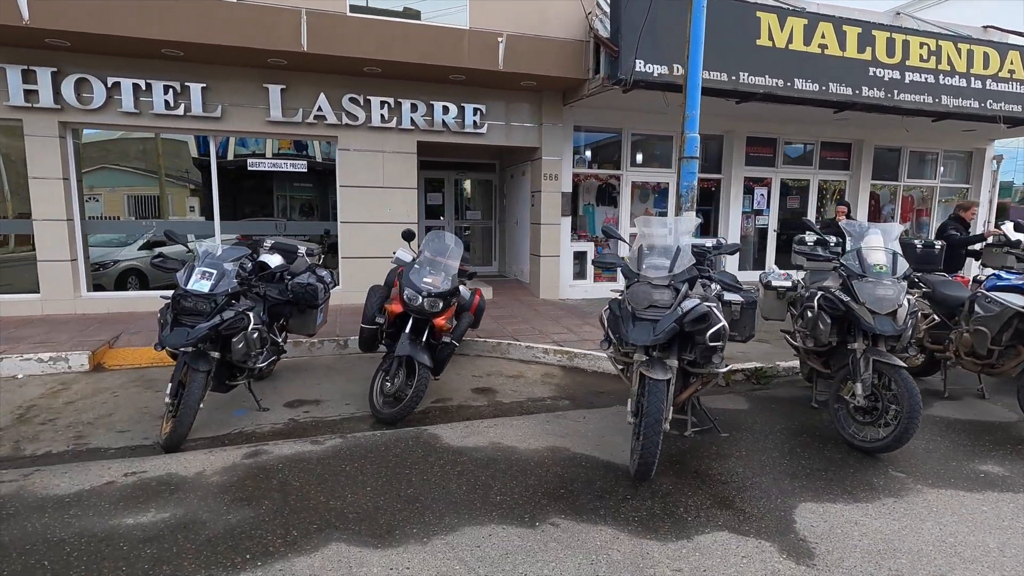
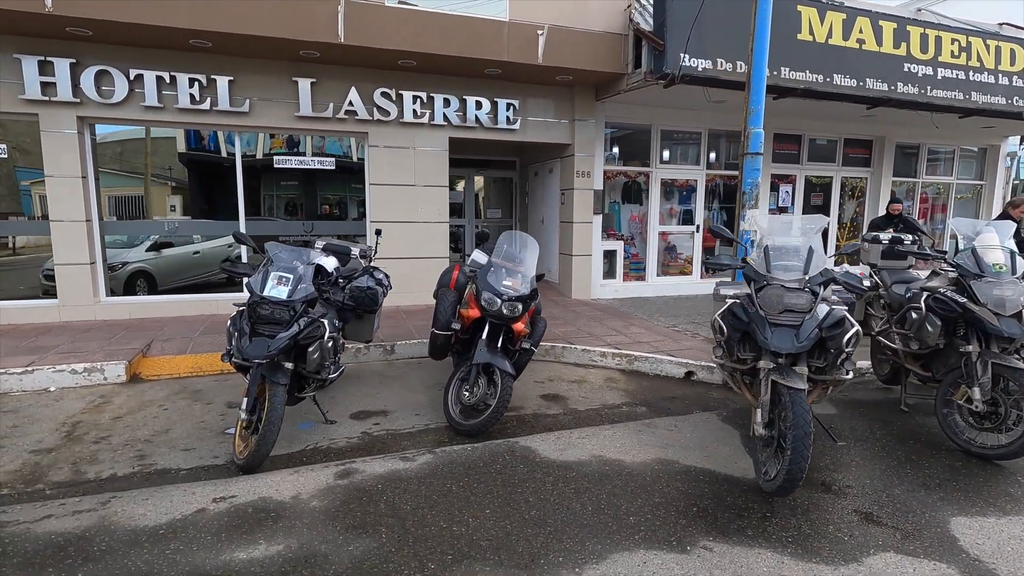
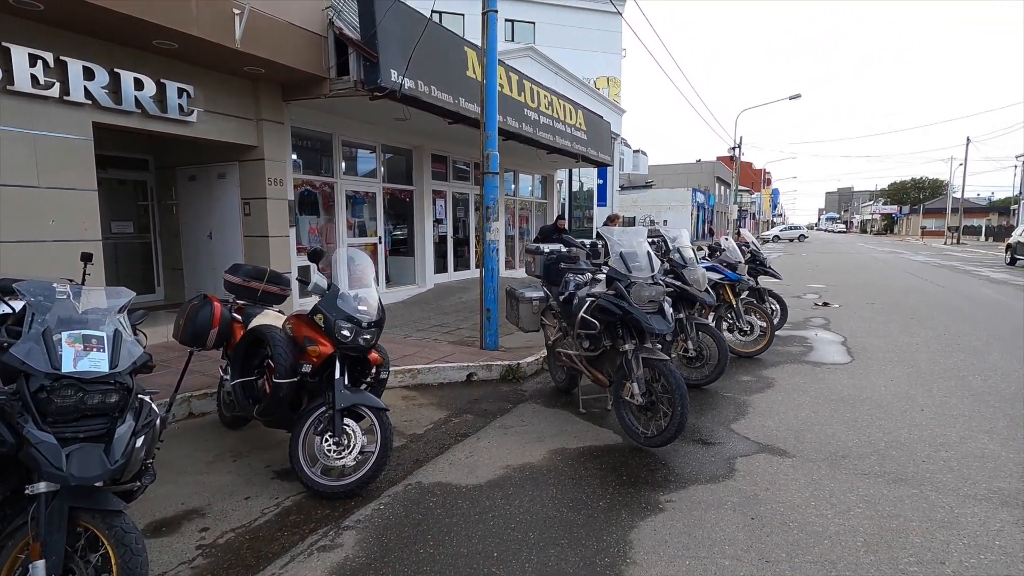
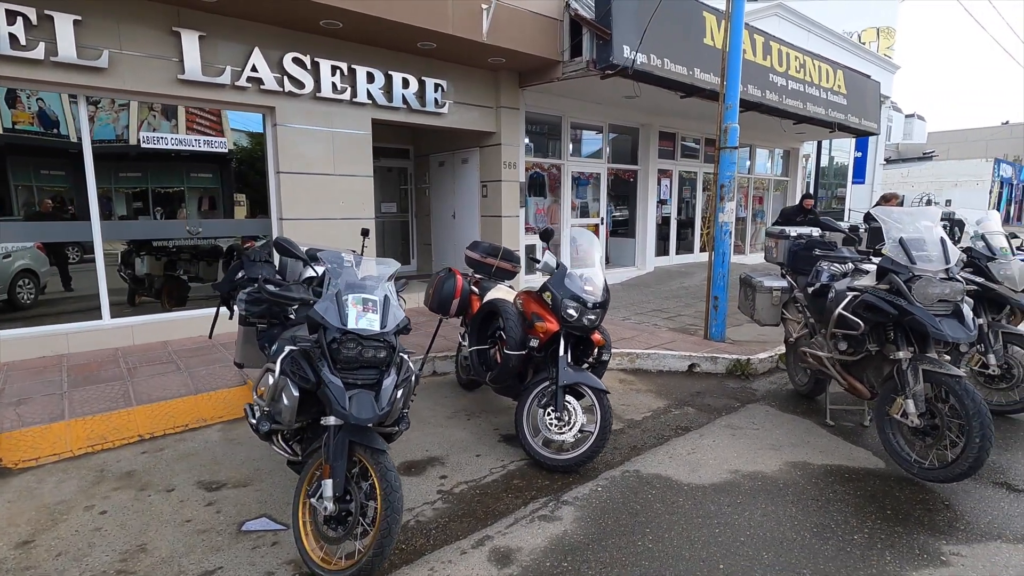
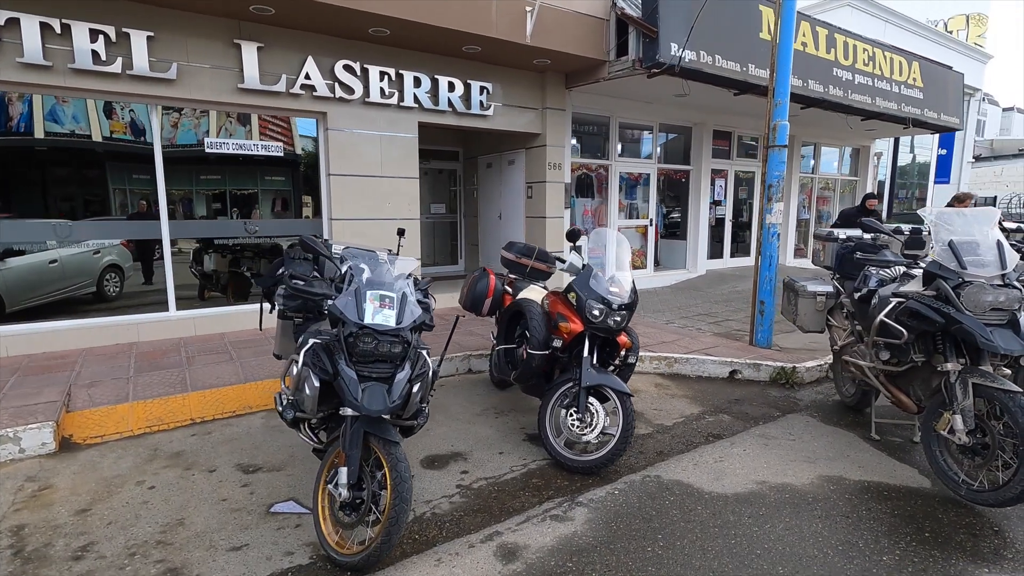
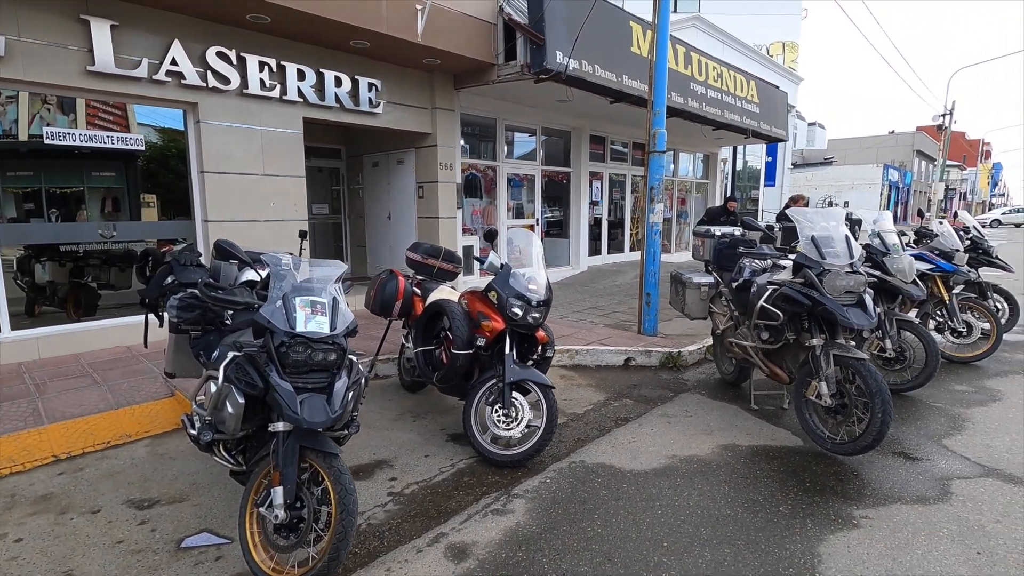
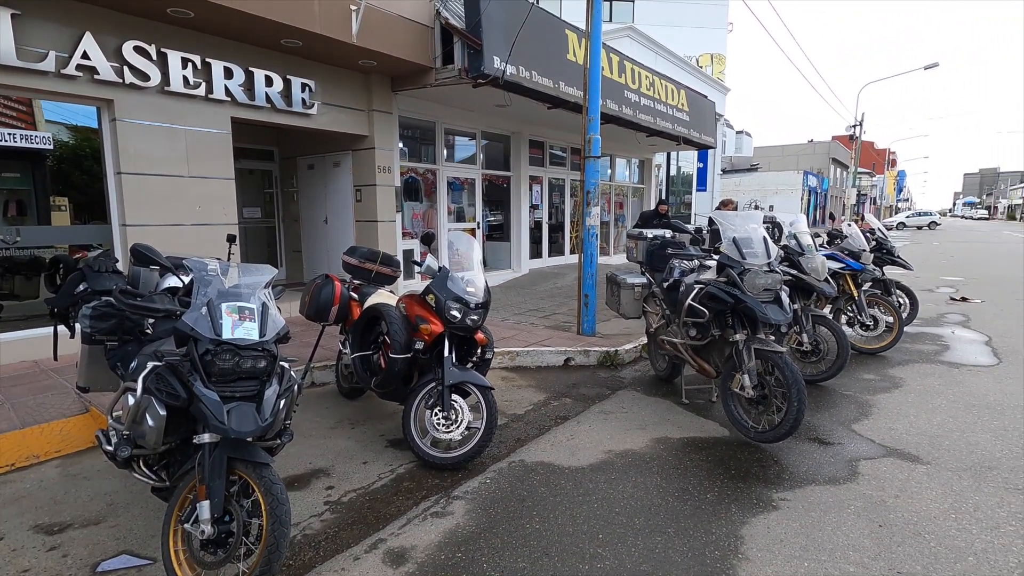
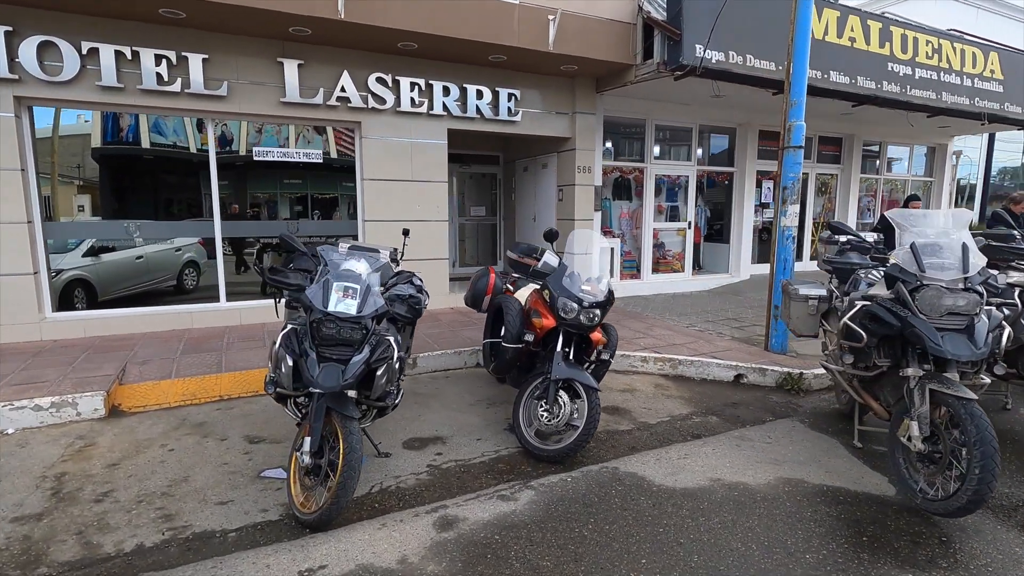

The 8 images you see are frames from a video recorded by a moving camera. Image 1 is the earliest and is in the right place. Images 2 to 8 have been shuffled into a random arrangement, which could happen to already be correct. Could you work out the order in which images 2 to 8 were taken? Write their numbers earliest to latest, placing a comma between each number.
2, 8, 5, 4, 6, 7, 3
